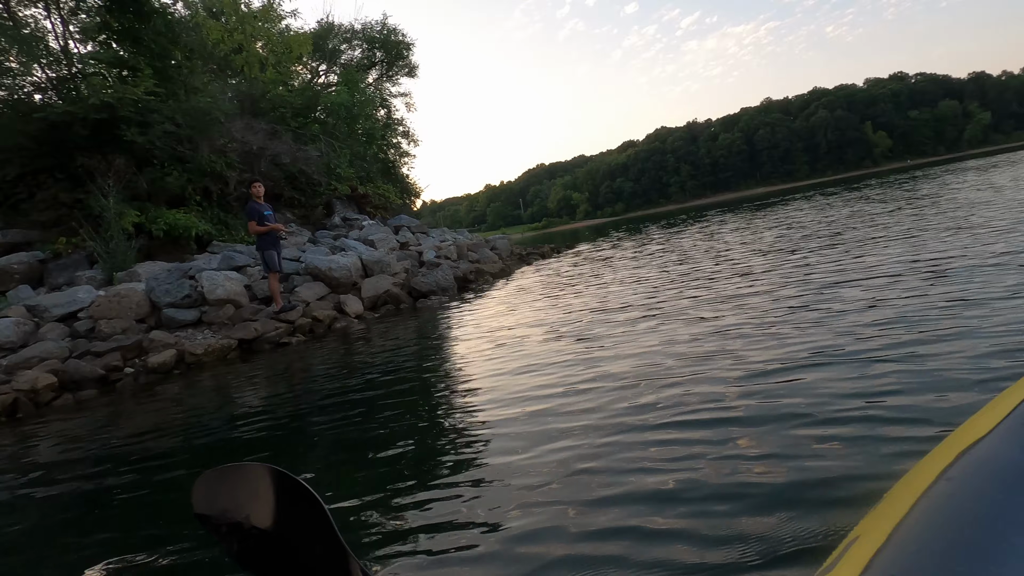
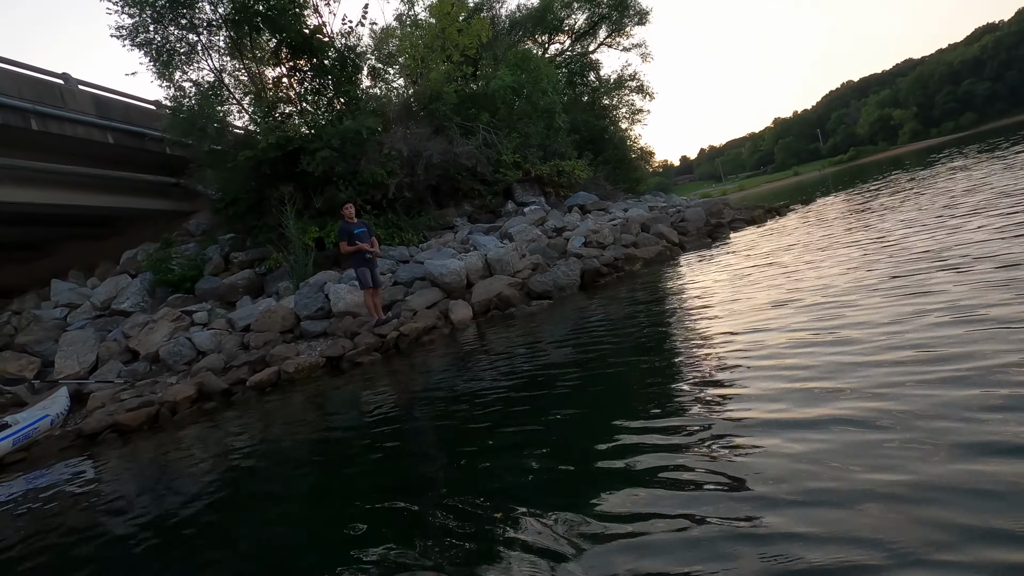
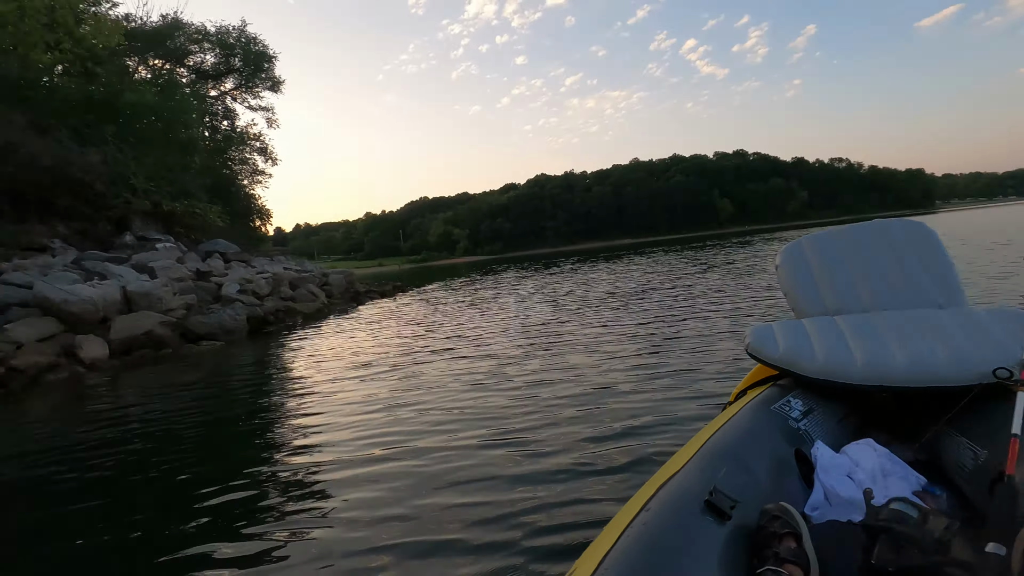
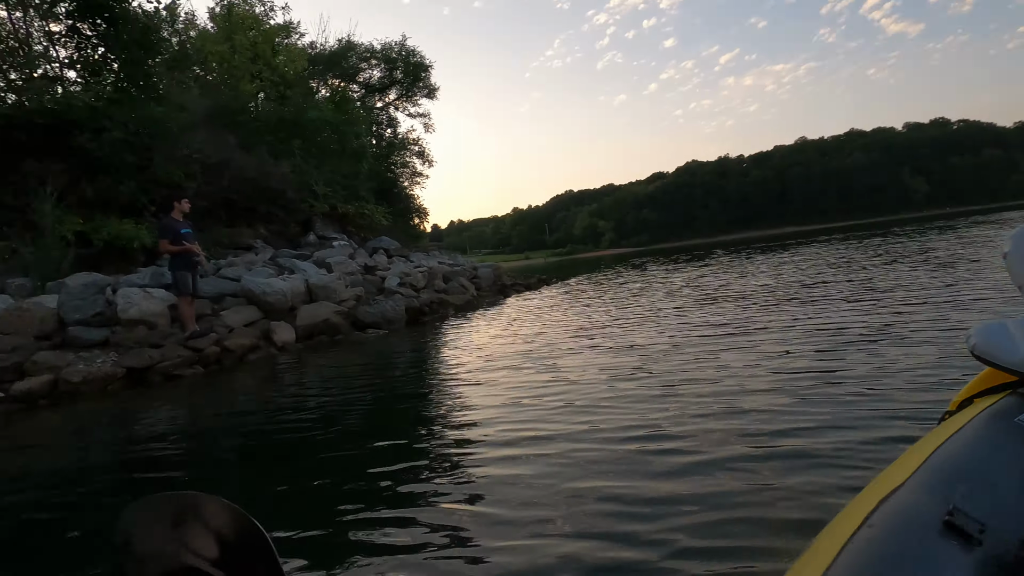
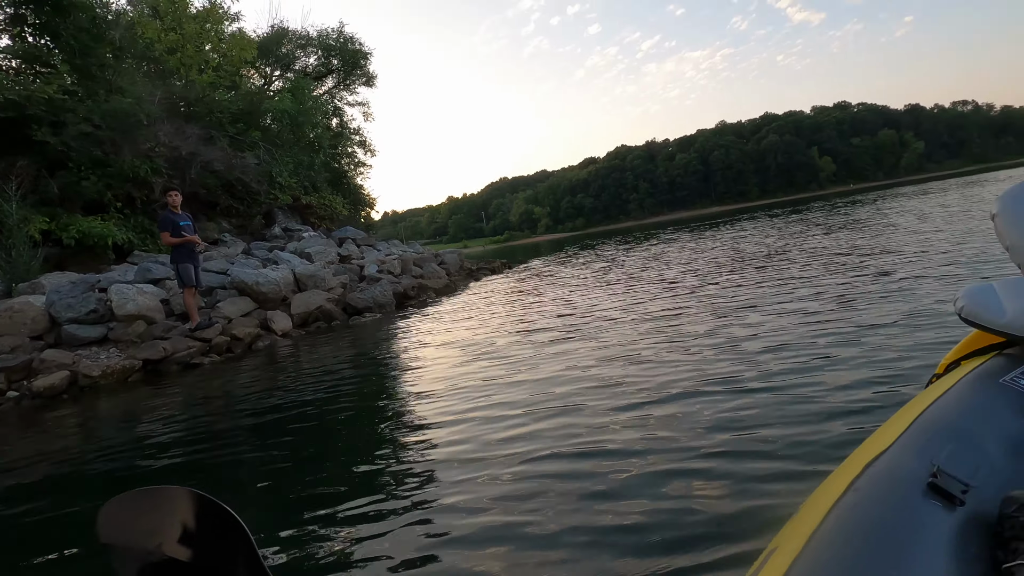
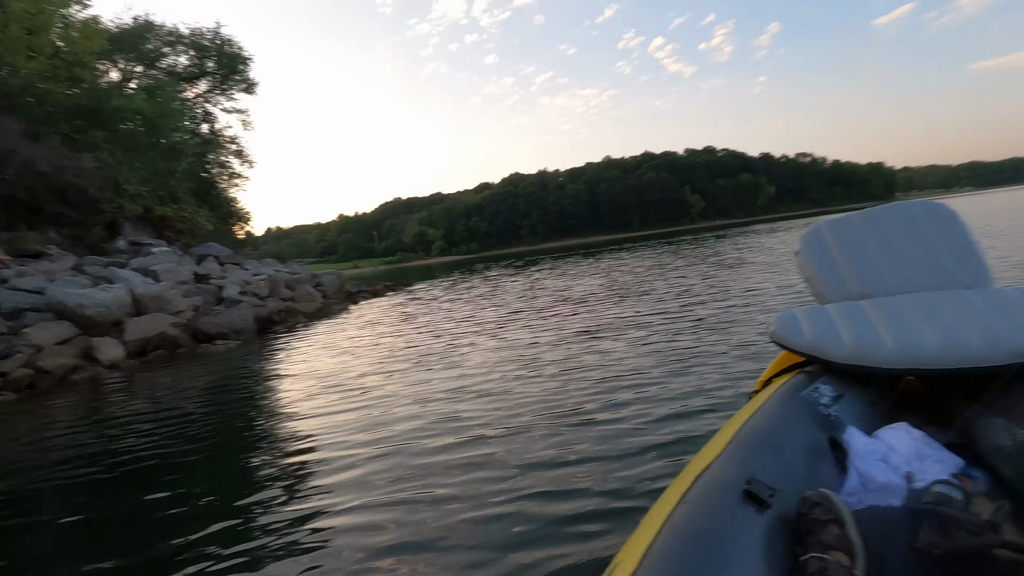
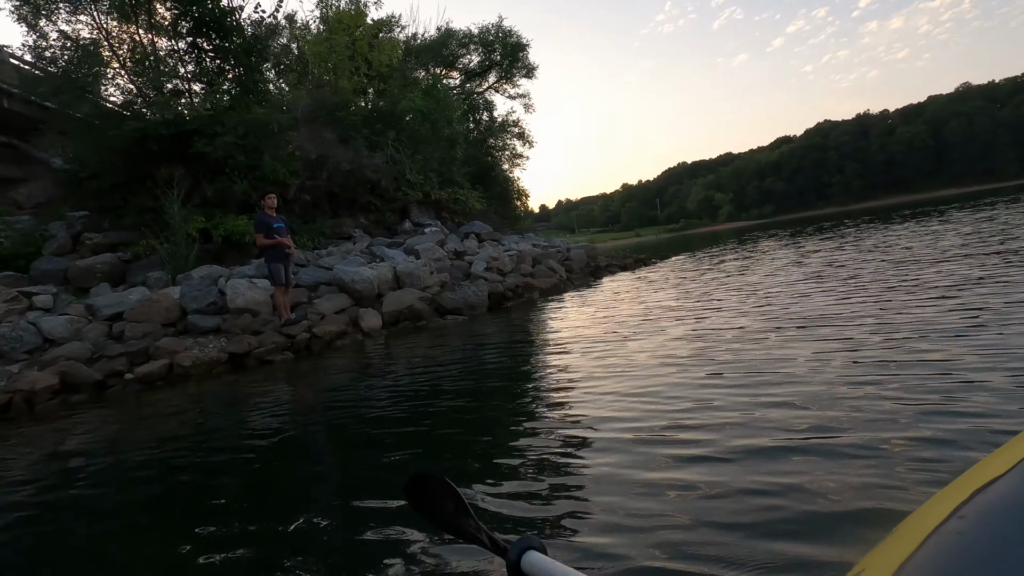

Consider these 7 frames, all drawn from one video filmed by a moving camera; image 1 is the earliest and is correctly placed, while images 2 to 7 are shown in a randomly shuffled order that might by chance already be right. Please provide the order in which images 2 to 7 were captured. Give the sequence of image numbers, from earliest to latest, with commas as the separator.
5, 6, 3, 4, 7, 2
